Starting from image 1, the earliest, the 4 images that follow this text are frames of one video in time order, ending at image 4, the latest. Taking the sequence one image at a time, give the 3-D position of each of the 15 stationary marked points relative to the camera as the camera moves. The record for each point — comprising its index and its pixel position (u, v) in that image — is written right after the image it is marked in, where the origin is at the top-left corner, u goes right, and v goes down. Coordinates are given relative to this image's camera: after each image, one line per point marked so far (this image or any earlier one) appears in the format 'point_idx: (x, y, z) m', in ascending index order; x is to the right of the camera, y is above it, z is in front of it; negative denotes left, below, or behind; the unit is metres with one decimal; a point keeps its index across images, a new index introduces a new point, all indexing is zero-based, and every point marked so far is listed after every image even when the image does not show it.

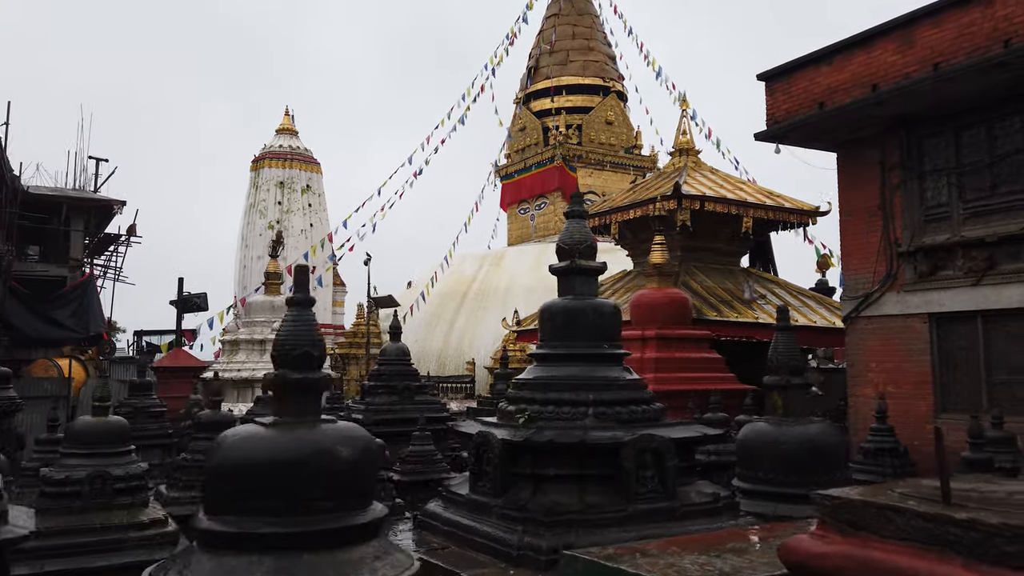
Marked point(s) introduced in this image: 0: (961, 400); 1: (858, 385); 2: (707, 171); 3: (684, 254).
0: (+4.4, -1.1, +7.8) m
1: (+3.8, -1.0, +8.8) m
2: (+4.0, +2.4, +16.7) m
3: (+3.3, +0.6, +15.5) m
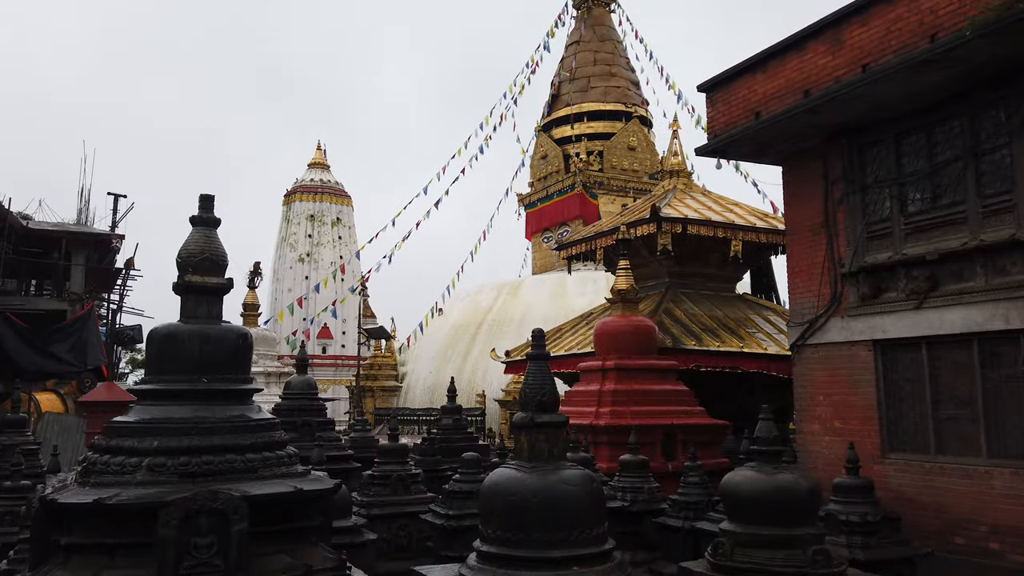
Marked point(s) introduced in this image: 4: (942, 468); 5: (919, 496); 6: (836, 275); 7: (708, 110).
0: (+3.4, -1.3, +7.0) m
1: (+2.9, -1.3, +8.0) m
2: (+3.7, +1.9, +16.0) m
3: (+2.9, +0.1, +14.8) m
4: (+3.6, -1.5, +6.7) m
5: (+3.4, -1.8, +6.8) m
6: (+3.1, +0.1, +7.7) m
7: (+2.2, +2.0, +8.9) m
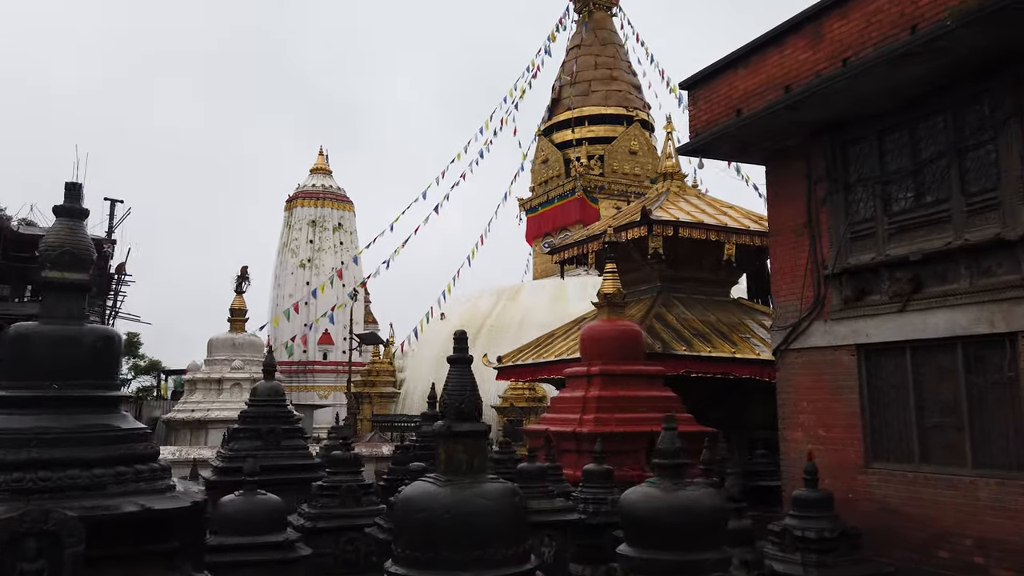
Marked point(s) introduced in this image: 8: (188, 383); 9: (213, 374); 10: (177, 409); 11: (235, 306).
0: (+3.2, -1.3, +6.7) m
1: (+2.6, -1.3, +7.7) m
2: (+3.5, +1.8, +15.7) m
3: (+2.7, +0.1, +14.5) m
4: (+3.3, -1.5, +6.4) m
5: (+3.2, -1.8, +6.5) m
6: (+2.8, +0.1, +7.5) m
7: (+1.9, +1.9, +8.6) m
8: (-6.1, -1.8, +15.1) m
9: (-5.6, -1.6, +15.0) m
10: (-6.2, -2.2, +14.8) m
11: (-5.2, -0.3, +15.2) m
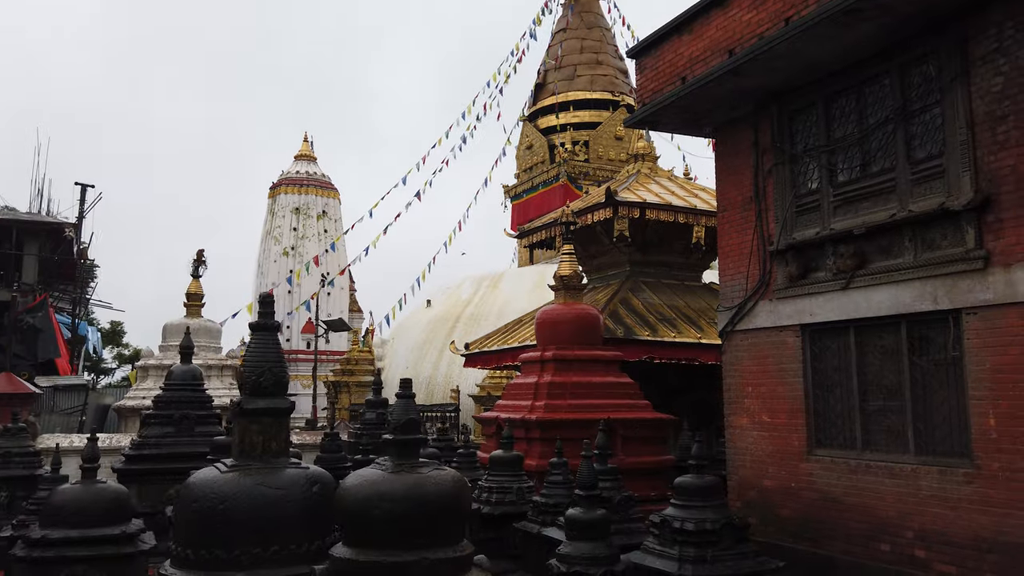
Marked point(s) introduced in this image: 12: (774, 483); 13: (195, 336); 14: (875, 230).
0: (+2.5, -1.1, +6.3) m
1: (+2.0, -1.1, +7.3) m
2: (+2.9, +2.1, +15.3) m
3: (+2.1, +0.3, +14.1) m
4: (+2.6, -1.3, +6.0) m
5: (+2.5, -1.6, +6.1) m
6: (+2.2, +0.3, +7.1) m
7: (+1.3, +2.1, +8.2) m
8: (-6.7, -1.5, +14.7) m
9: (-6.2, -1.3, +14.6) m
10: (-6.8, -1.9, +14.4) m
11: (-5.9, 0.0, +14.8) m
12: (+2.2, -1.6, +6.8) m
13: (-5.9, -0.9, +15.1) m
14: (+2.7, +0.4, +6.0) m
